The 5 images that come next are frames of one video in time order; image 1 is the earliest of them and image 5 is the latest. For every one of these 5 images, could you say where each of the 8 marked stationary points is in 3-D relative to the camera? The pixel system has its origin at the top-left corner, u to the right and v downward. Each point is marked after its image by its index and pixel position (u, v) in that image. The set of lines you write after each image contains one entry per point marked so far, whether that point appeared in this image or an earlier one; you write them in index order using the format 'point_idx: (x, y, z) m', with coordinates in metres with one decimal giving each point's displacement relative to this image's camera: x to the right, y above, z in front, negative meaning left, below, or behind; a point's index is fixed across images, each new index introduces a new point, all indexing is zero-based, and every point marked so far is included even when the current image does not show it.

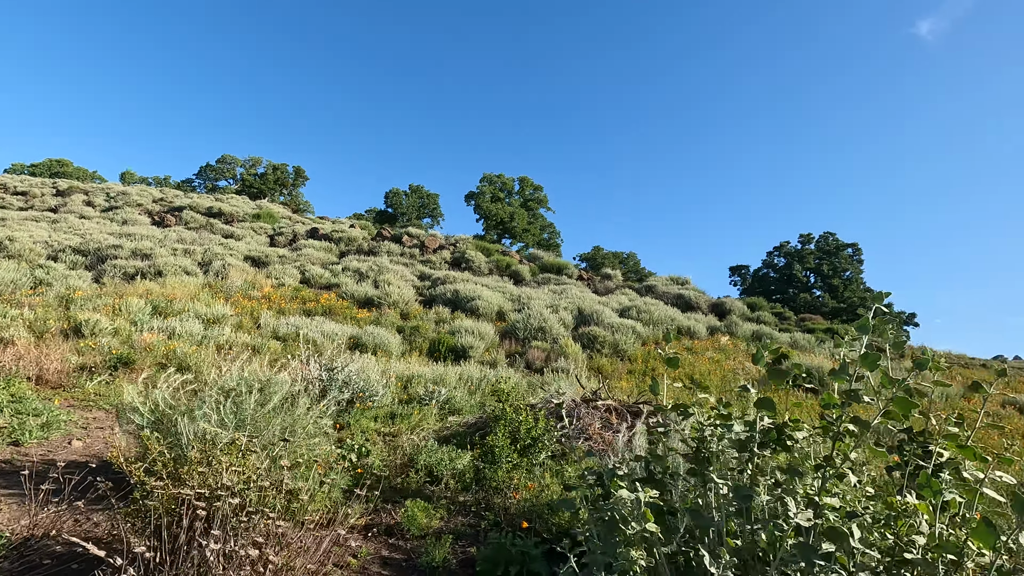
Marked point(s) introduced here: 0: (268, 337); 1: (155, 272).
0: (-4.6, -0.9, +10.2) m
1: (-10.9, +0.5, +16.4) m
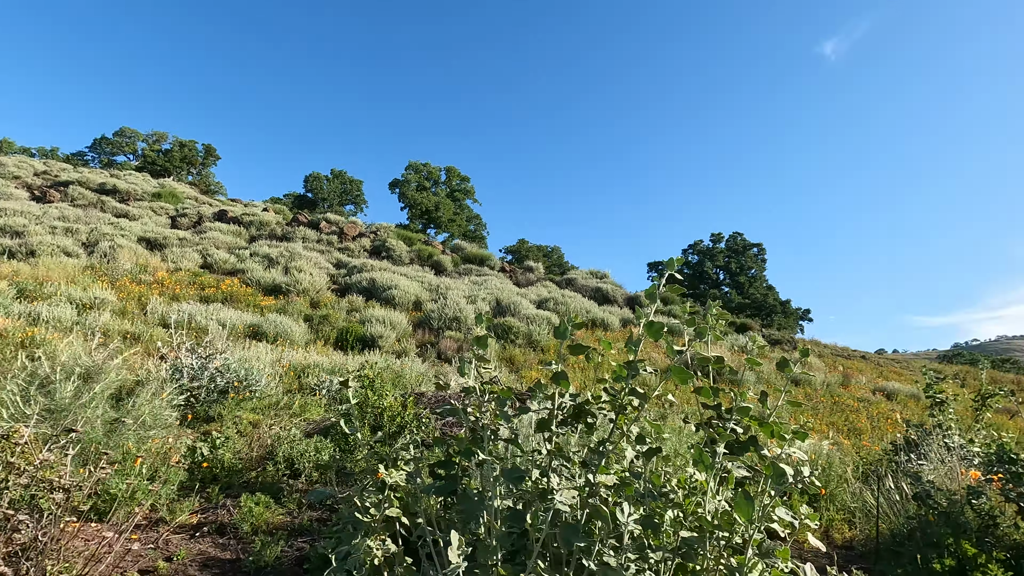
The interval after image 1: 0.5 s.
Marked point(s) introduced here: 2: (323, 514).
0: (-6.3, -0.6, +9.3) m
1: (-13.3, +1.0, +14.6) m
2: (-0.9, -1.1, +2.5) m
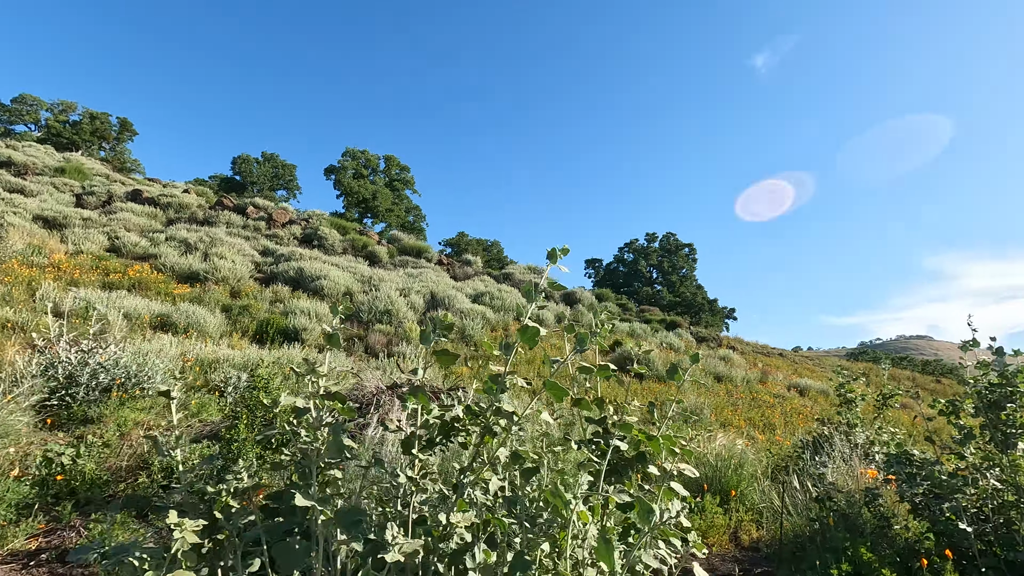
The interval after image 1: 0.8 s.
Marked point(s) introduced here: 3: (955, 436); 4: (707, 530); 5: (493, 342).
0: (-7.4, -0.4, +8.4) m
1: (-14.9, +1.5, +12.9) m
2: (-1.3, -1.0, +2.2) m
3: (+2.1, -0.7, +2.5) m
4: (+1.0, -1.2, +2.8) m
5: (-0.4, -1.2, +11.6) m
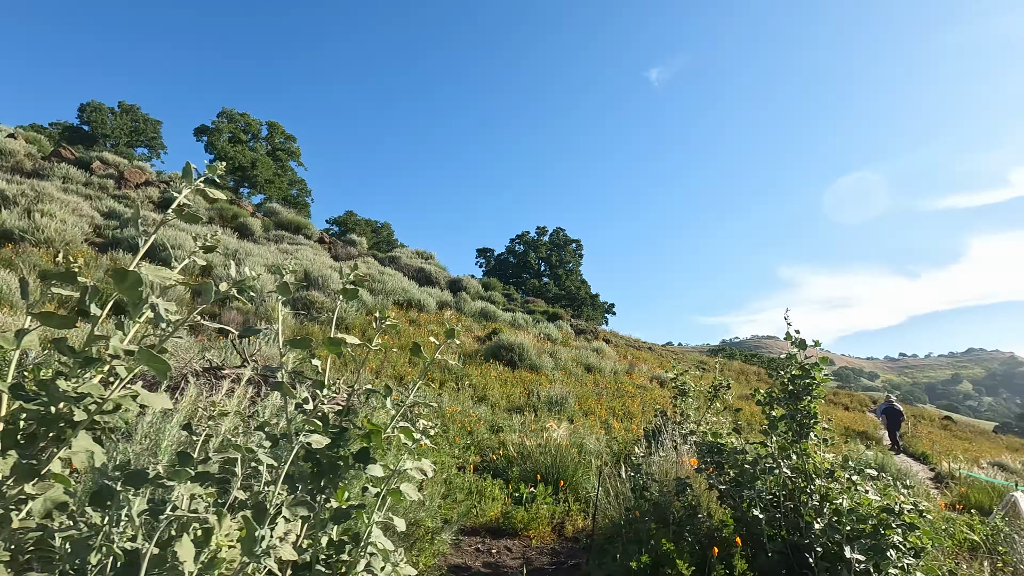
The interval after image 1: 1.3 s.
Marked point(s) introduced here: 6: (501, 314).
0: (-9.2, +0.3, +6.5) m
1: (-17.3, +2.7, +9.4) m
2: (-2.0, -0.8, +1.7) m
3: (+1.2, -0.7, +2.6) m
4: (+0.1, -1.2, +2.7) m
5: (-3.0, -0.8, +11.1) m
6: (-0.4, -0.8, +17.2) m
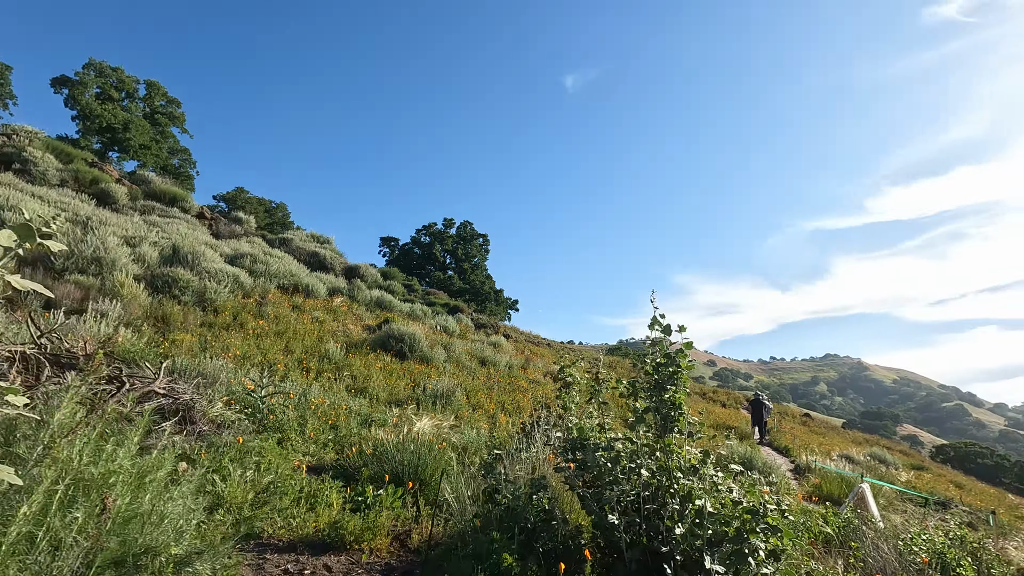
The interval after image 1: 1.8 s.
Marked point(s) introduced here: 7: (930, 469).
0: (-10.3, +0.9, +4.5) m
1: (-18.7, +3.7, +5.9) m
2: (-2.5, -0.6, +0.9) m
3: (+0.5, -0.6, +2.4) m
4: (-0.6, -1.0, +2.3) m
5: (-5.1, -0.4, +10.0) m
6: (-3.6, -0.5, +16.5) m
7: (+15.2, -6.6, +19.4) m
